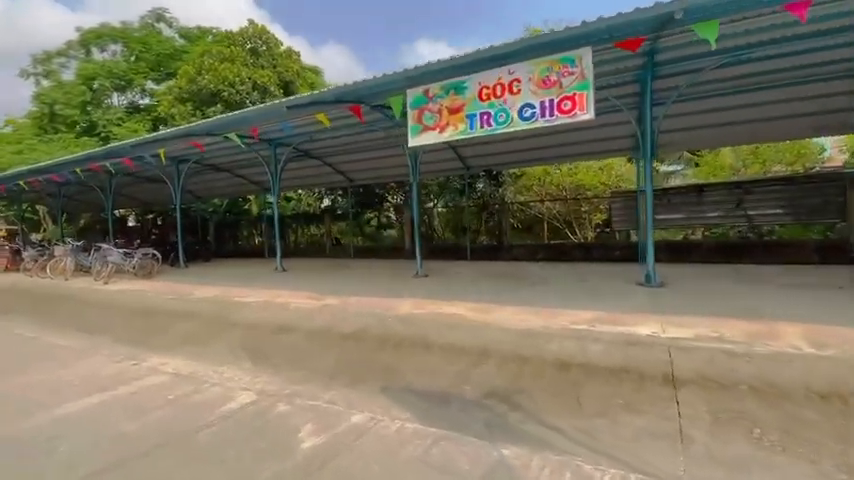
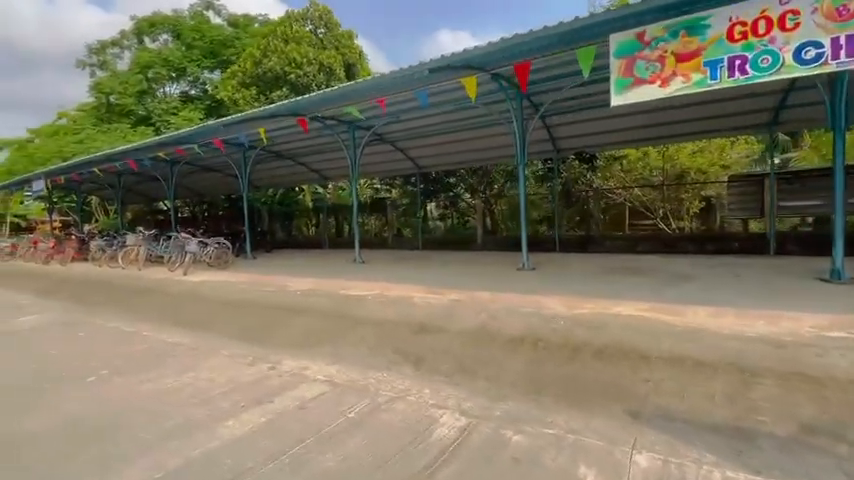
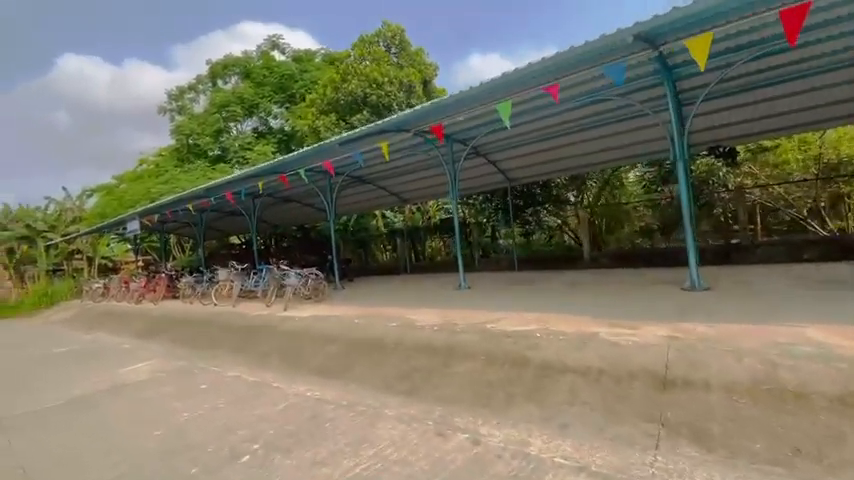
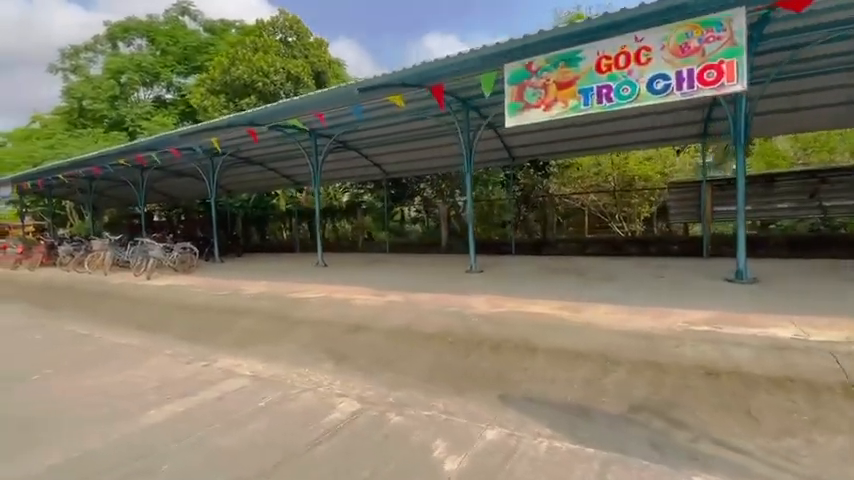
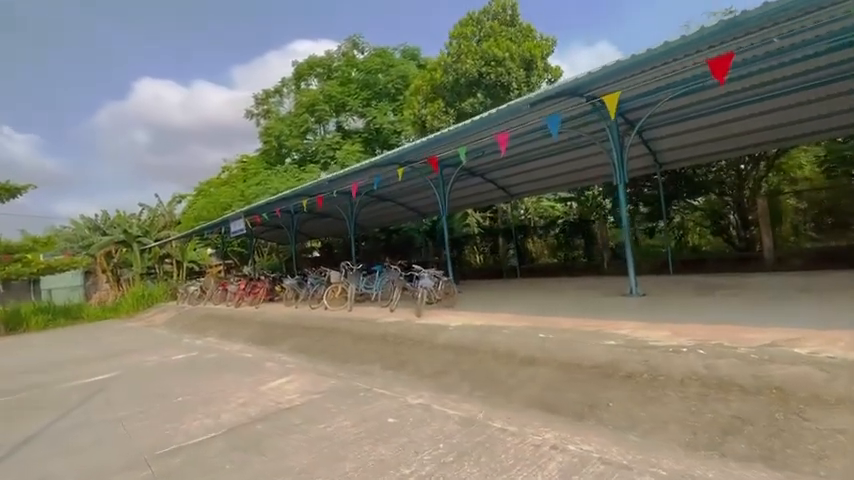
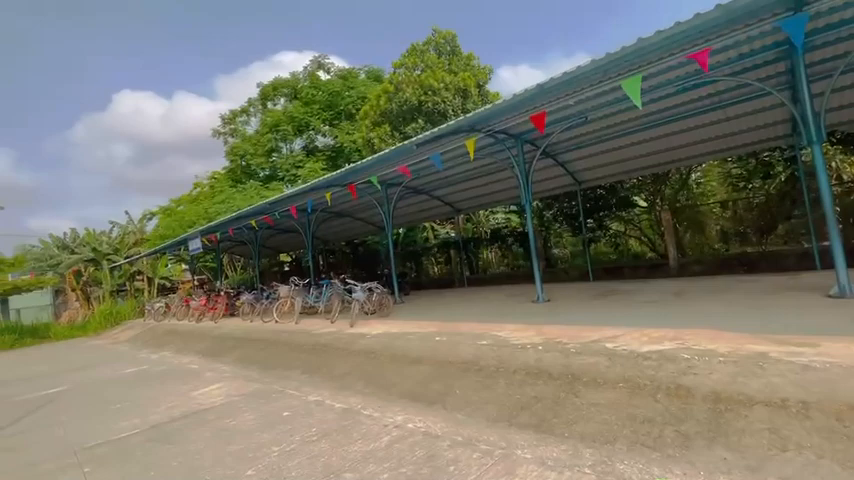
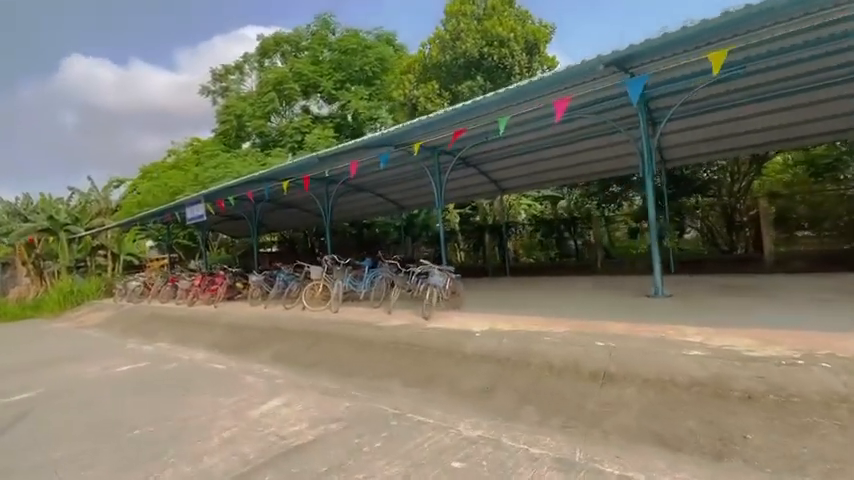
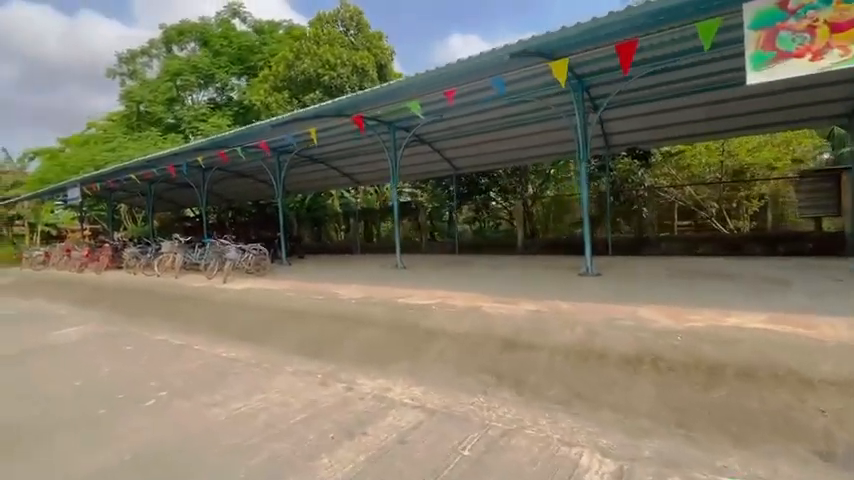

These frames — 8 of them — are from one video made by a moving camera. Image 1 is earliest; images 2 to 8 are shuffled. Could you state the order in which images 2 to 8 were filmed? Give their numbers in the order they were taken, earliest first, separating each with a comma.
4, 2, 8, 3, 6, 5, 7
